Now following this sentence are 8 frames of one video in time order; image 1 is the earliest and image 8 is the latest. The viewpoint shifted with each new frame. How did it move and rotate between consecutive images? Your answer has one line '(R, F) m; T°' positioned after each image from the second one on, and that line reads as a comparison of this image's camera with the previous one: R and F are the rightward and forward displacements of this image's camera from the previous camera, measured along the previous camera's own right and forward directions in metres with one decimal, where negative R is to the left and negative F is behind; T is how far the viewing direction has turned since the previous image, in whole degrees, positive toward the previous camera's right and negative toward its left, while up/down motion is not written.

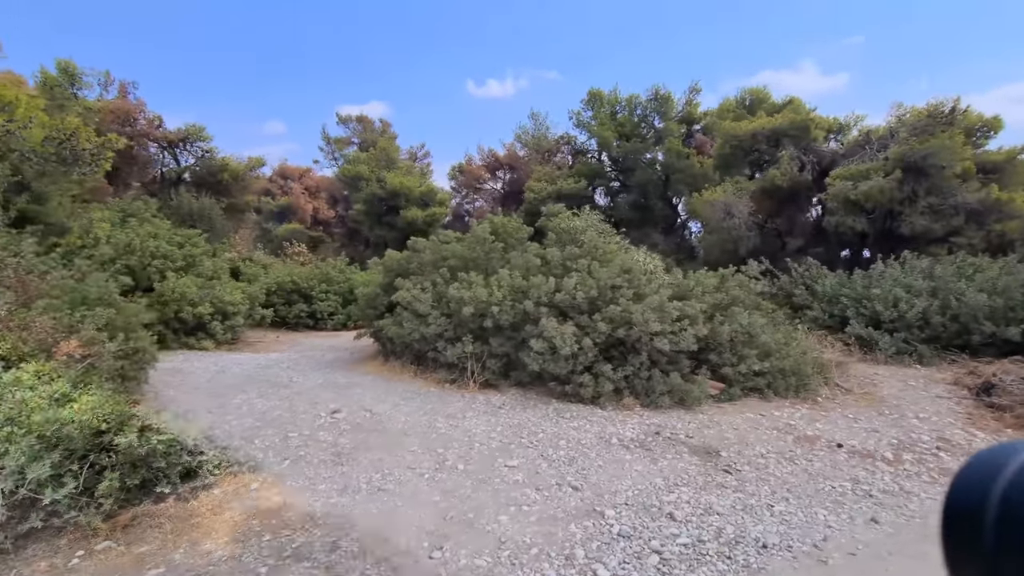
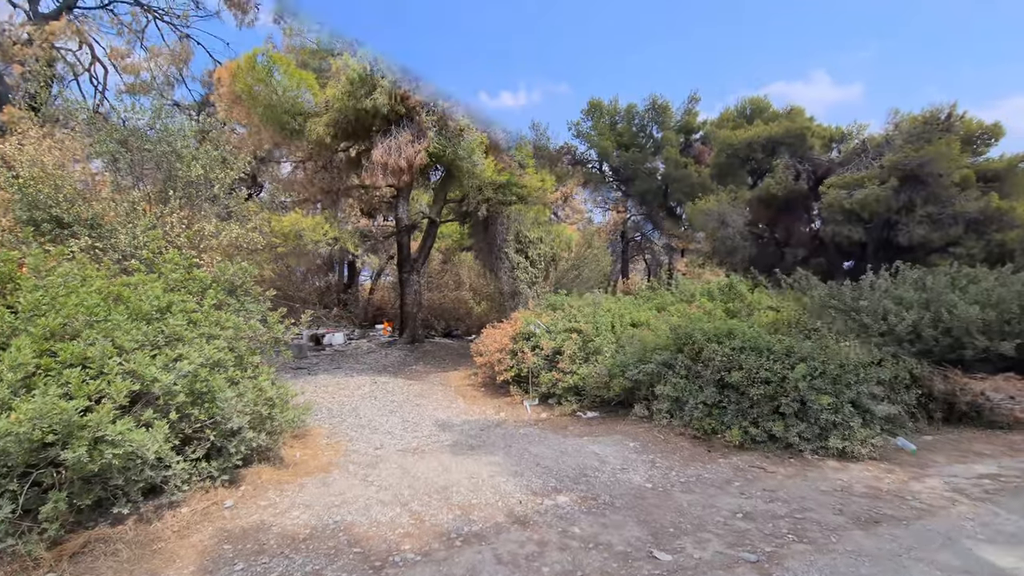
(+0.2, +0.2) m; 0°
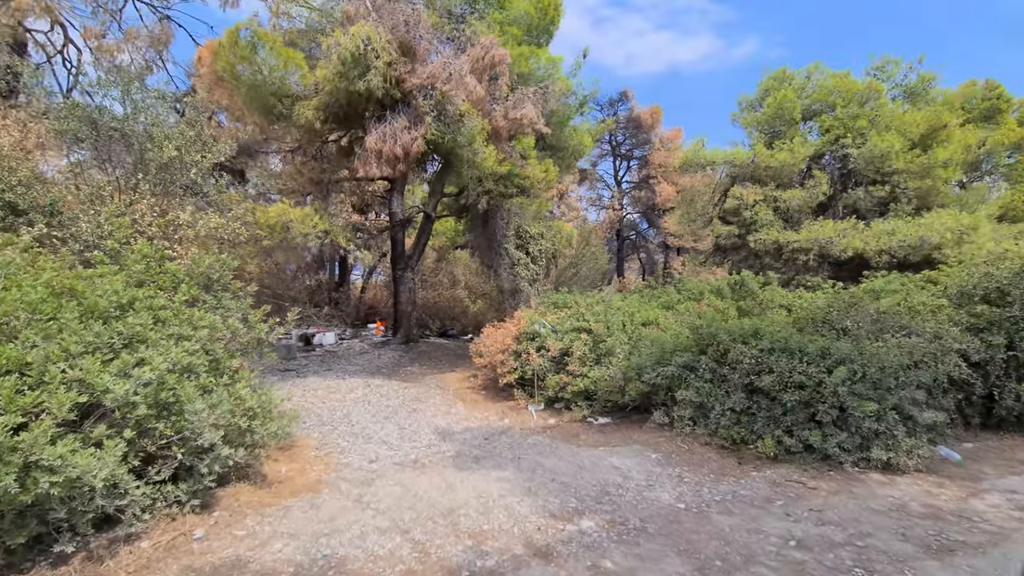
(-0.2, +0.5) m; +1°
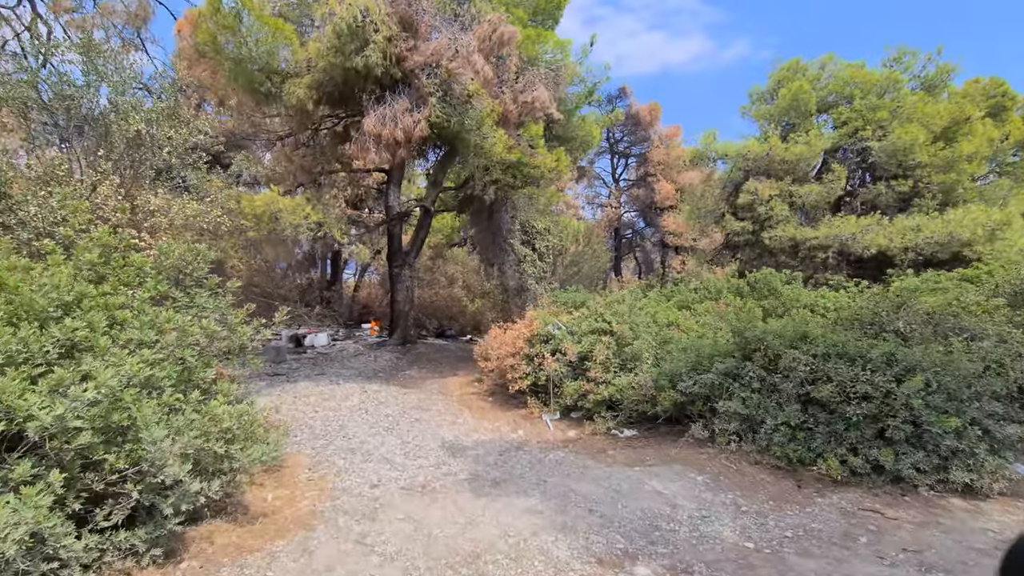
(-0.3, +0.7) m; +1°
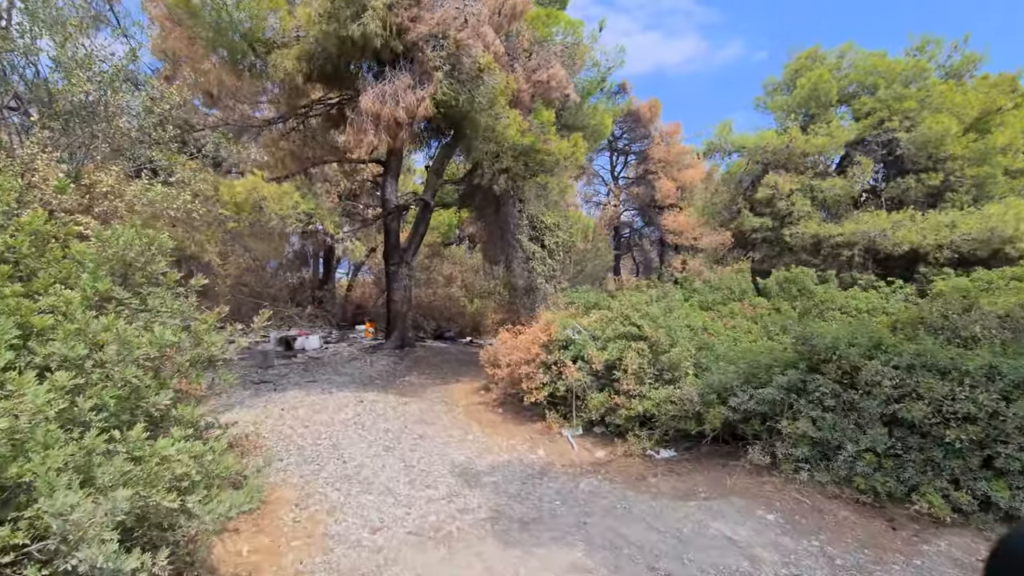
(-0.3, +0.8) m; +1°
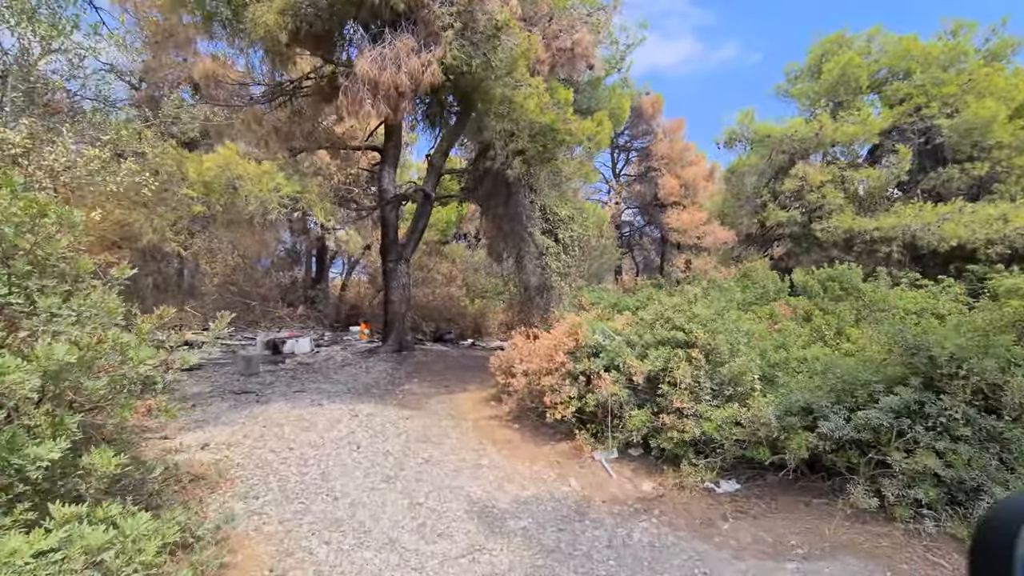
(-0.3, +0.9) m; +1°
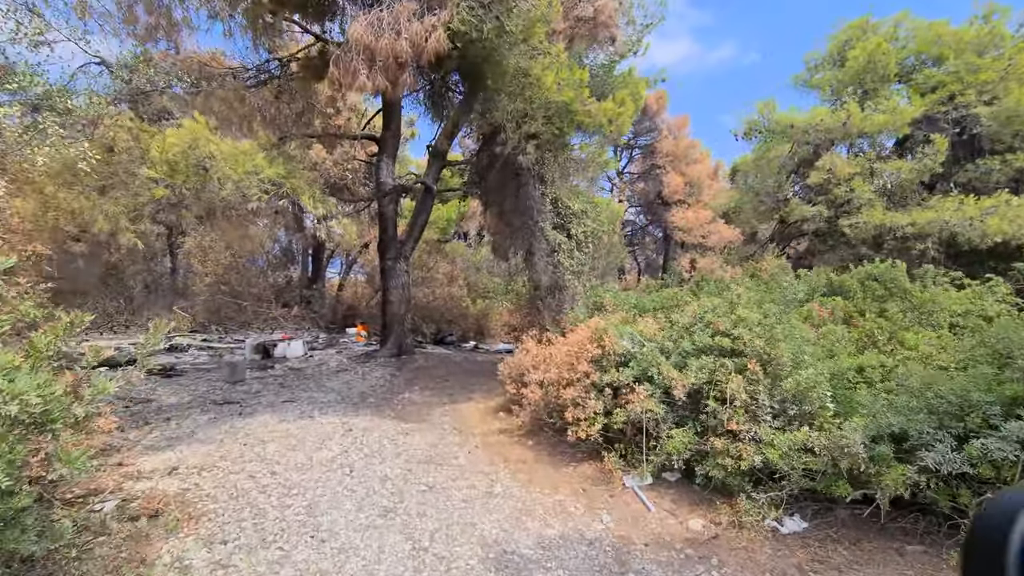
(-0.2, +0.7) m; 0°
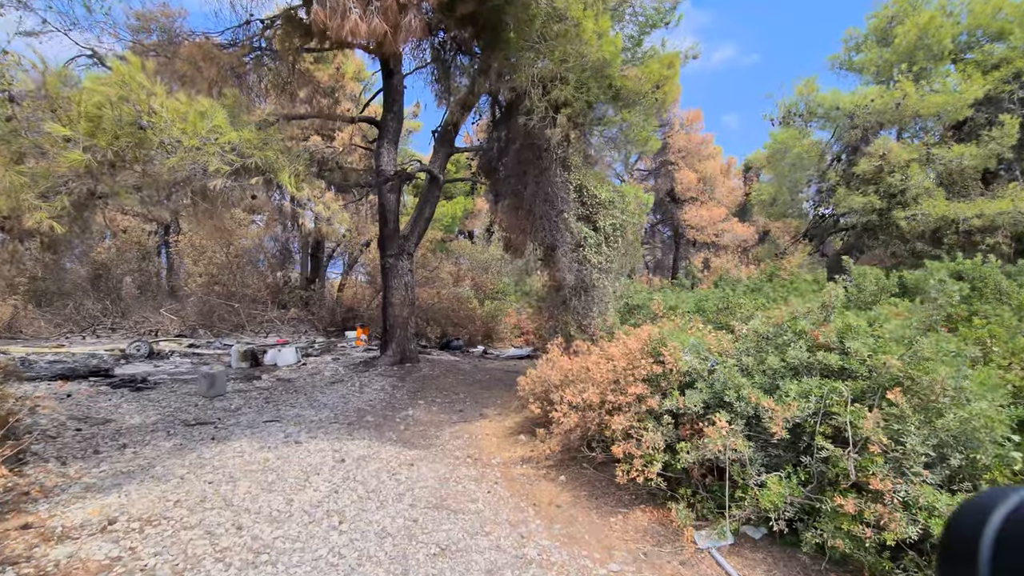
(-0.2, +1.0) m; 0°
